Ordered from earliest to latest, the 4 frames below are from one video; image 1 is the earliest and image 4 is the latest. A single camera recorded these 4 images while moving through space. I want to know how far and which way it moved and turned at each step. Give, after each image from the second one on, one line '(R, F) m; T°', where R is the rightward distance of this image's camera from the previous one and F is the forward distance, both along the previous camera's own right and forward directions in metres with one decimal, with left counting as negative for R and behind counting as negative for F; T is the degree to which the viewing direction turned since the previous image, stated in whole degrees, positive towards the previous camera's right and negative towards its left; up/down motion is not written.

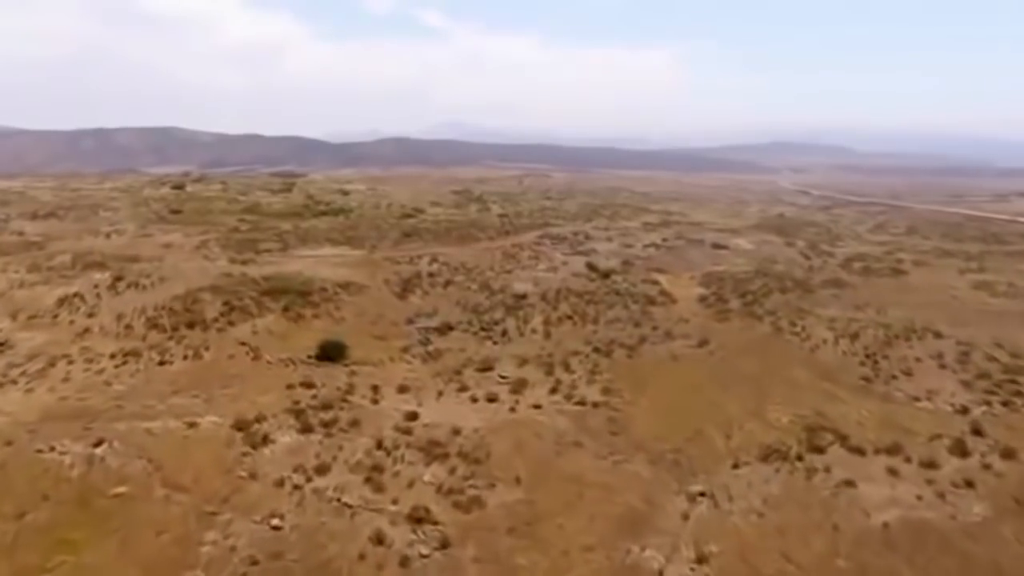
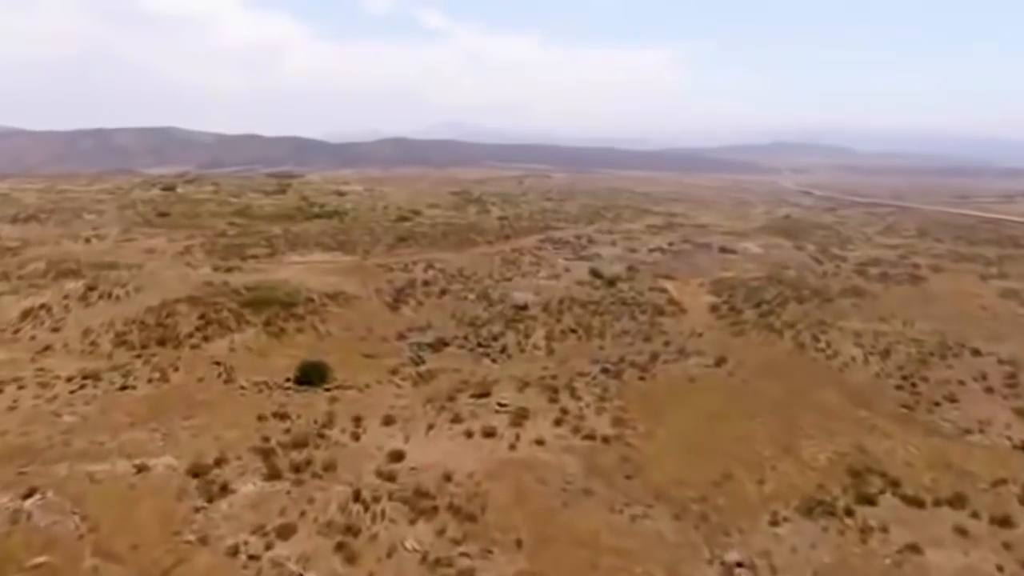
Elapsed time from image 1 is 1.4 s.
(0.0, +2.4) m; 0°
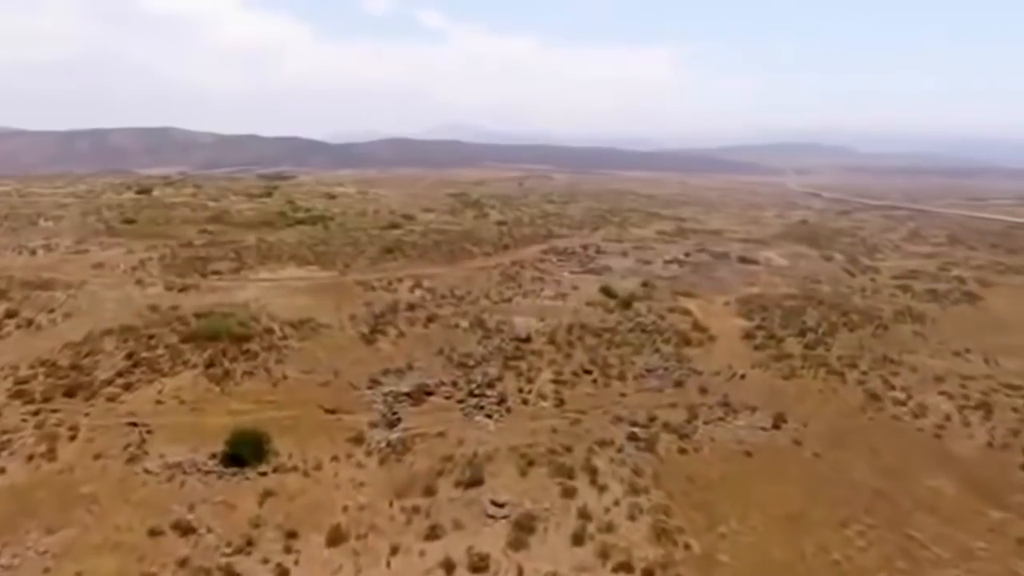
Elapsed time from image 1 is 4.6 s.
(0.0, +5.5) m; 0°
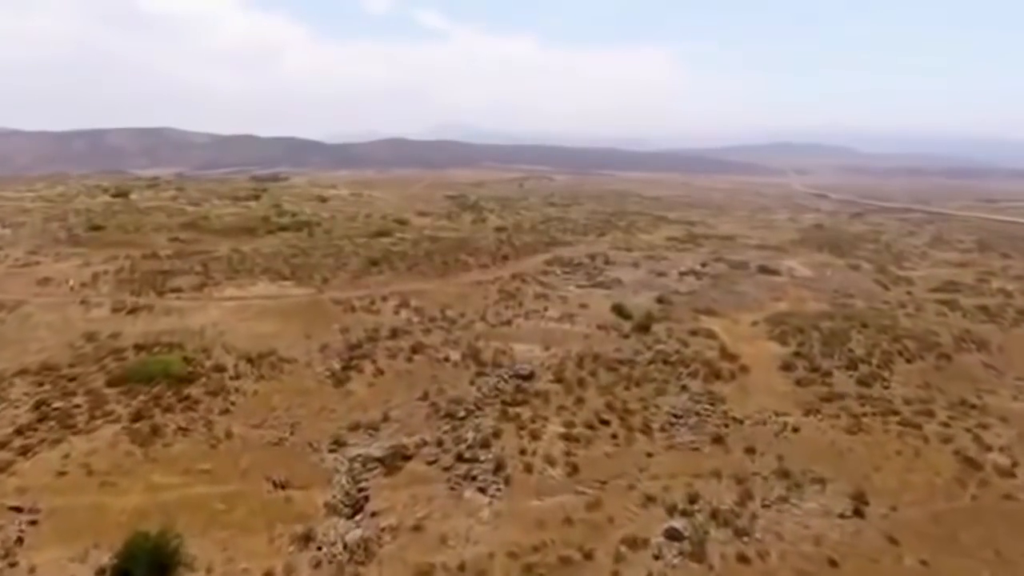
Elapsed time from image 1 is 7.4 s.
(0.0, +4.6) m; 0°
